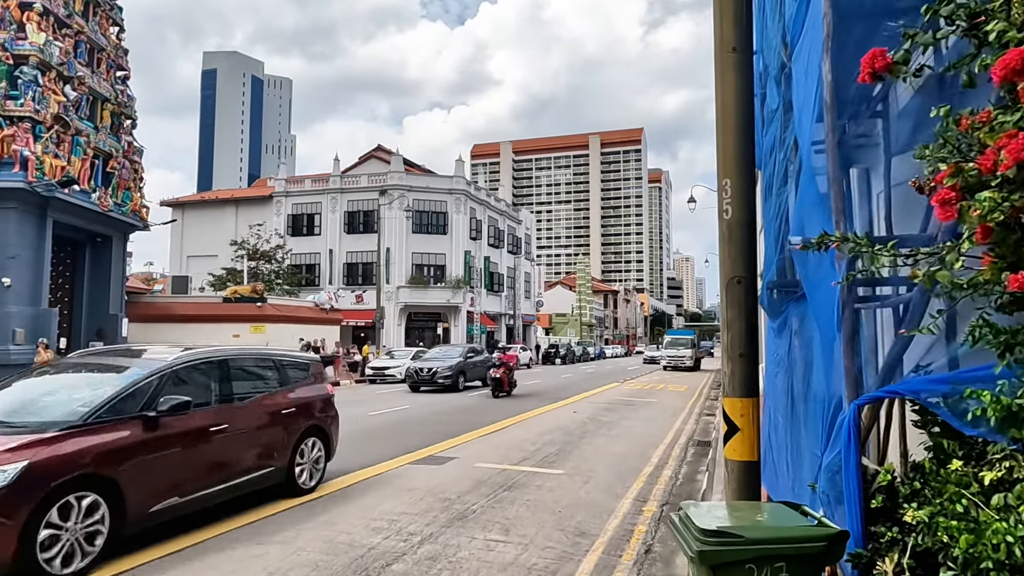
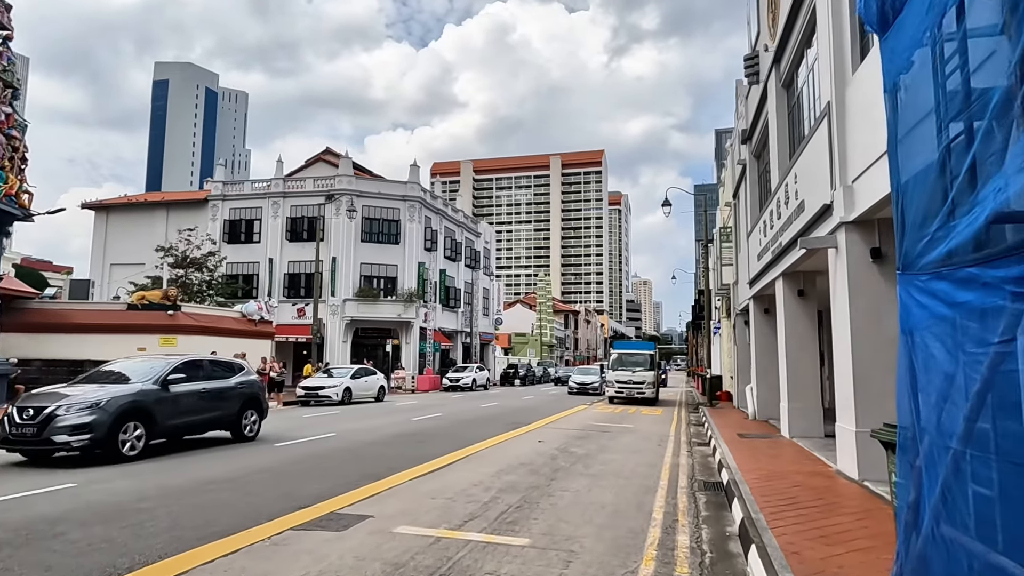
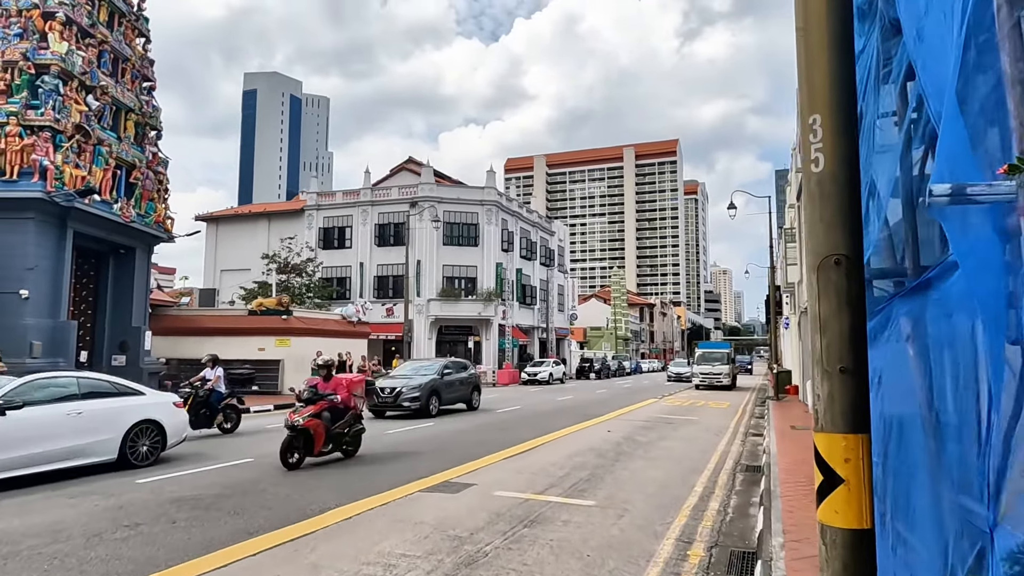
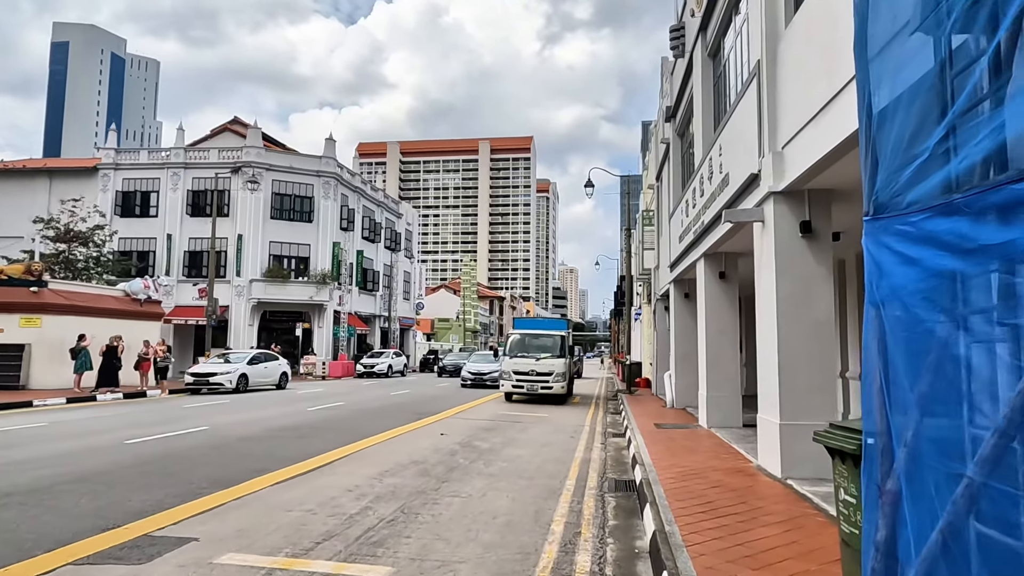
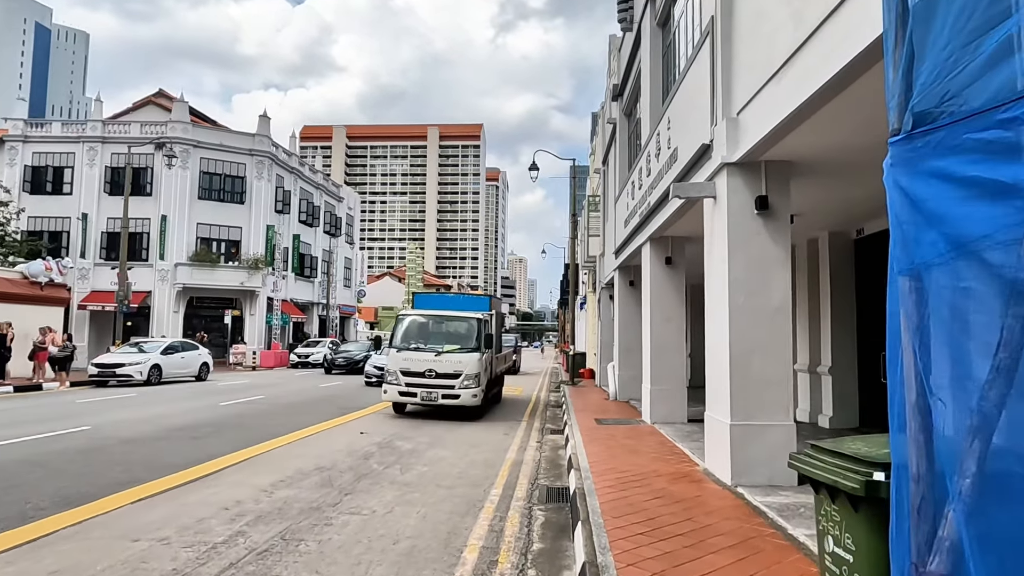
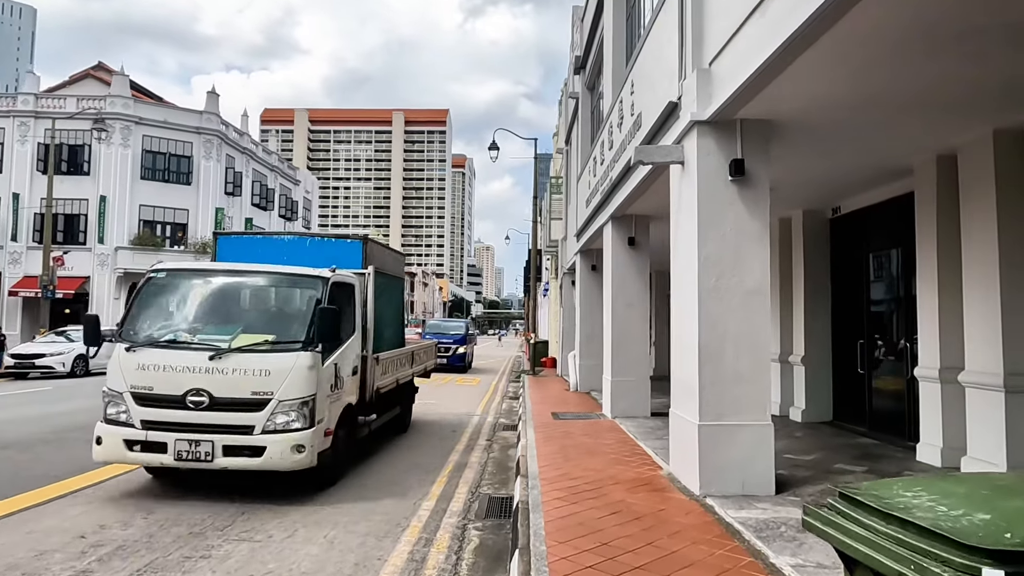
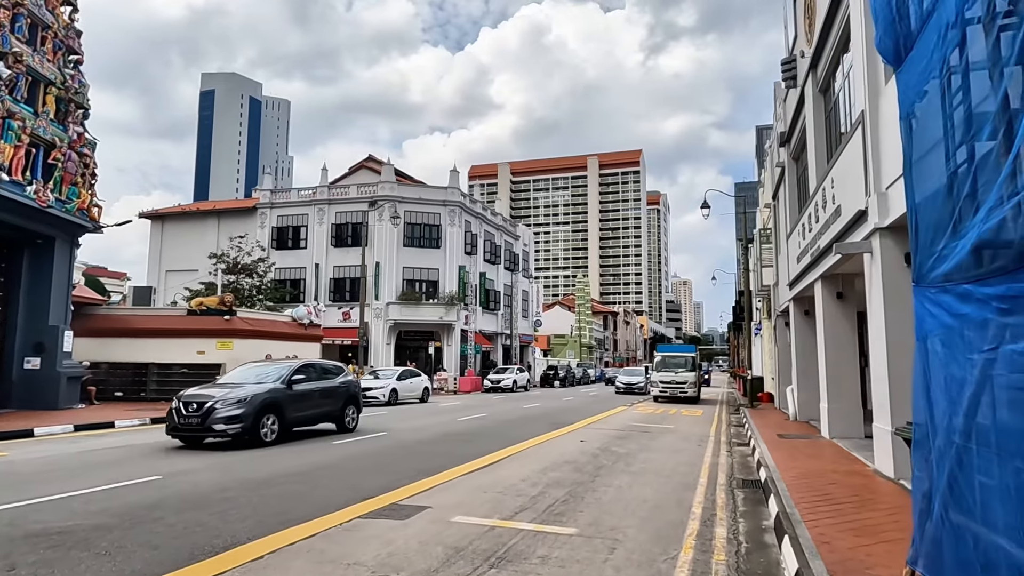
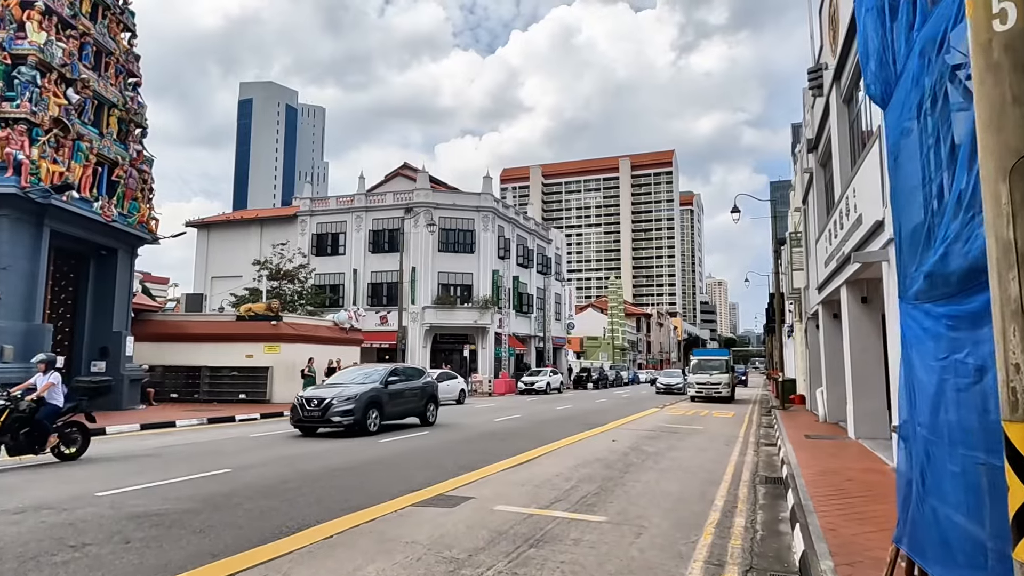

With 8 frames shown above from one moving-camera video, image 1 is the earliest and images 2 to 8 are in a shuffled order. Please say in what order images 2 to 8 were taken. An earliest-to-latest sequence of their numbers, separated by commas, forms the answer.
3, 8, 7, 2, 4, 5, 6
